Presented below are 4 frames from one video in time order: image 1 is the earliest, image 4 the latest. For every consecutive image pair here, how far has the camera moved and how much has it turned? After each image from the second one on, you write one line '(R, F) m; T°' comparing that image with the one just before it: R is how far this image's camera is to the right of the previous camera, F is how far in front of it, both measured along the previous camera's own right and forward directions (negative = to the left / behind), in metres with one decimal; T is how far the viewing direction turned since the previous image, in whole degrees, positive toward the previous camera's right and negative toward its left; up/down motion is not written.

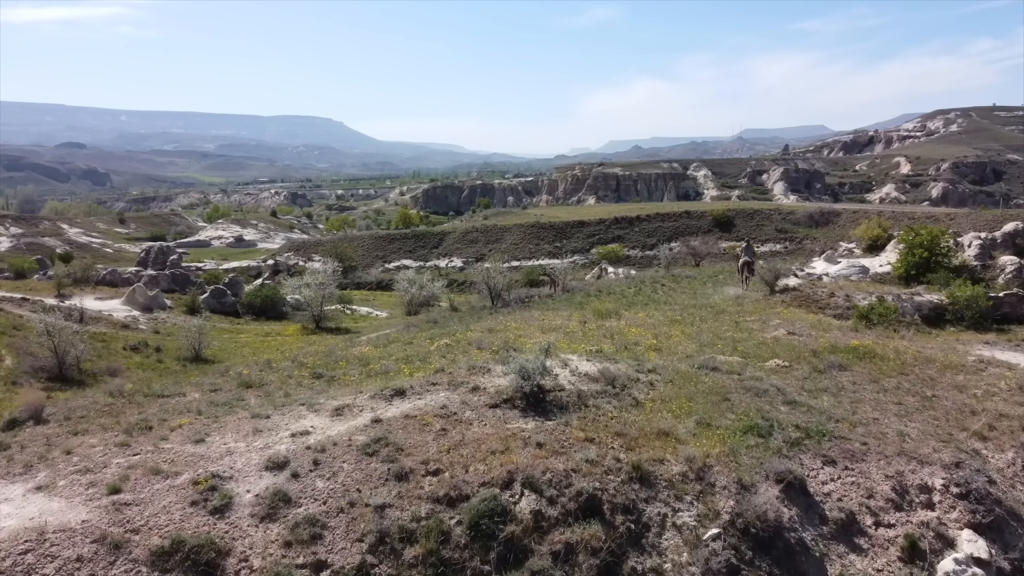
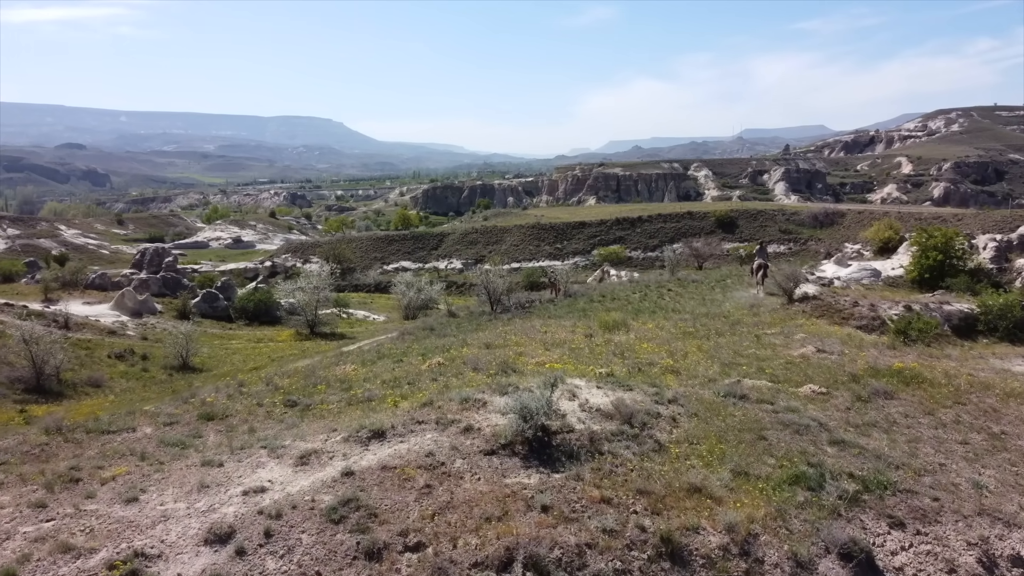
(0.0, +1.3) m; 0°
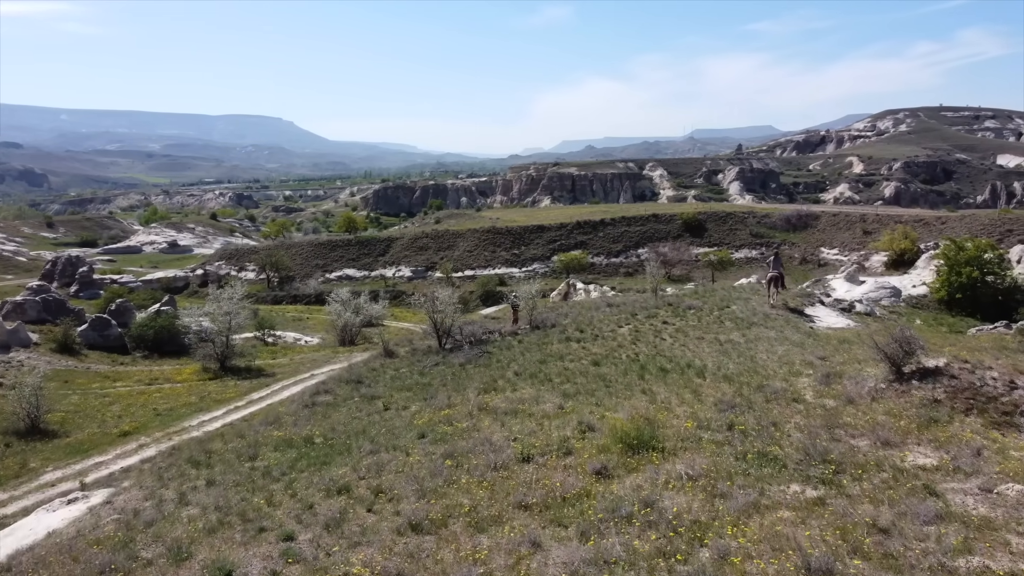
(0.0, +6.8) m; +3°
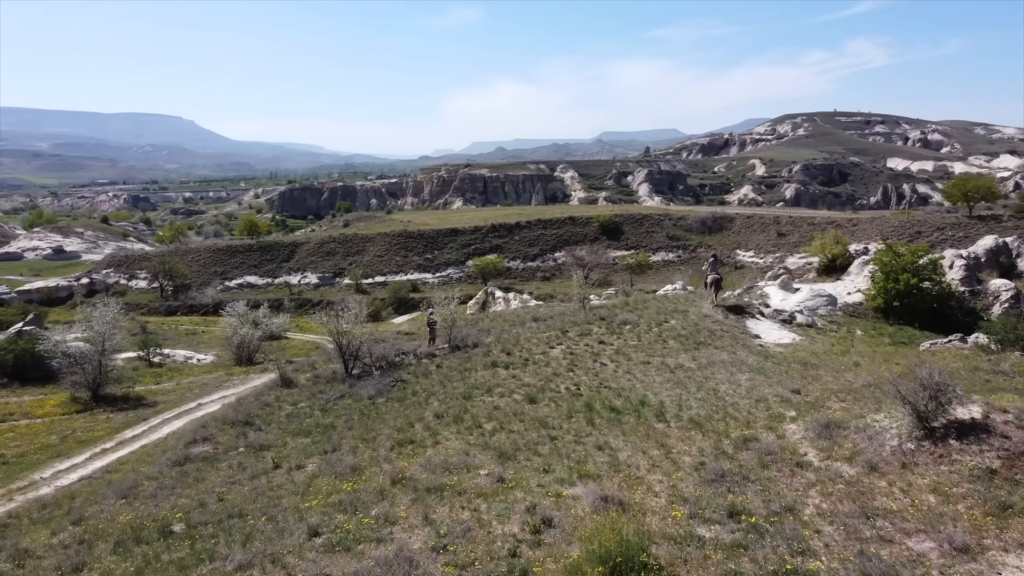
(-0.1, +2.9) m; +6°
